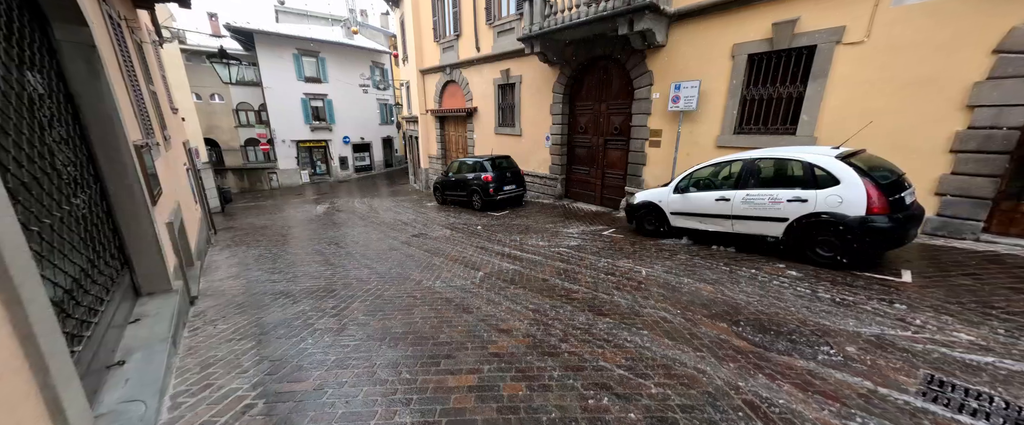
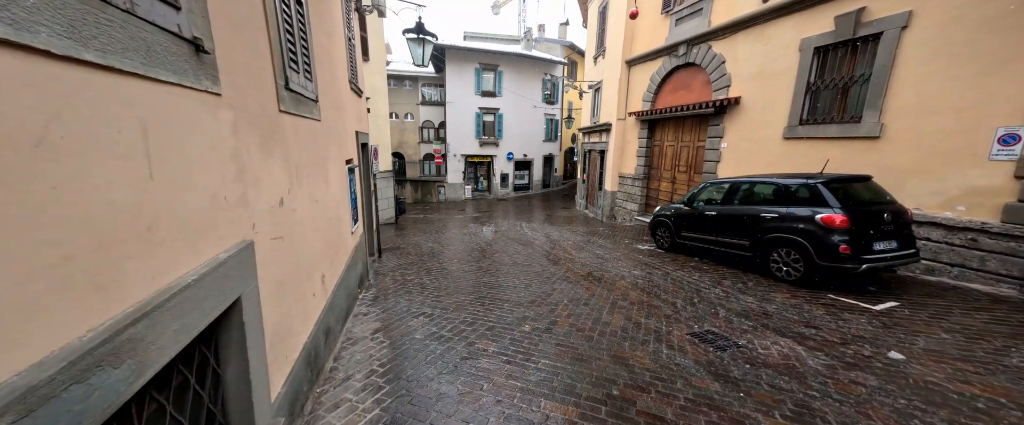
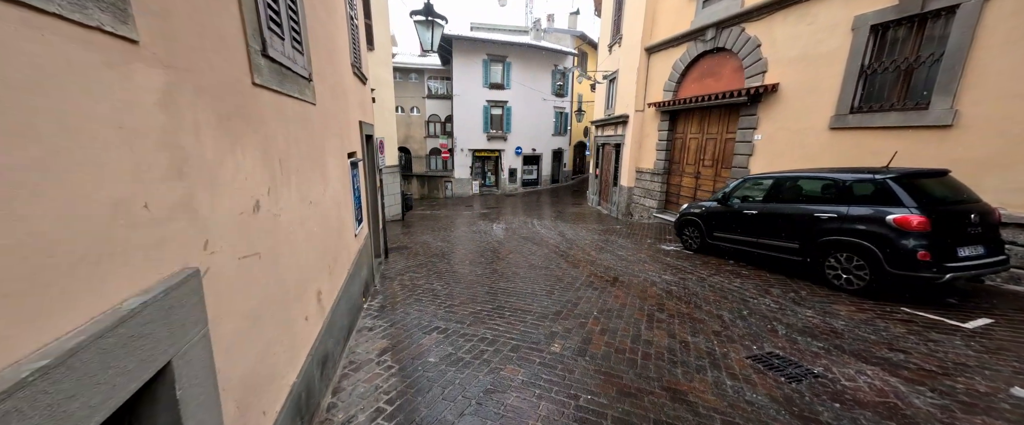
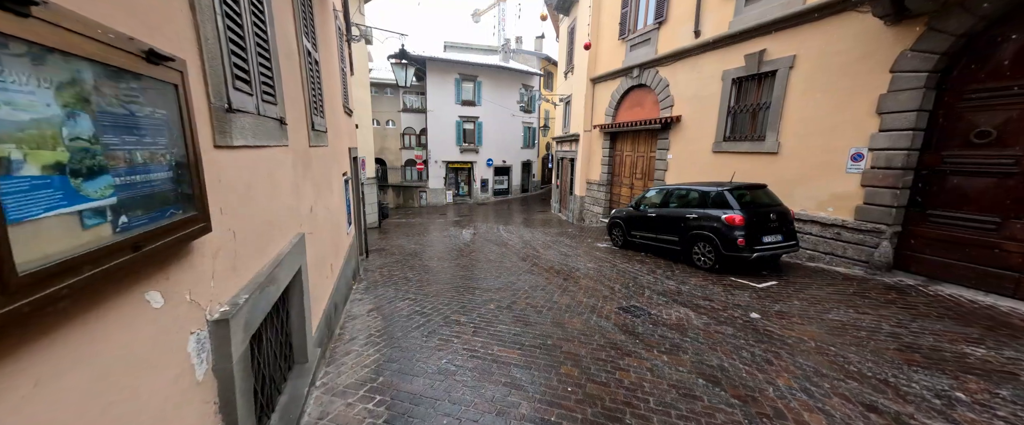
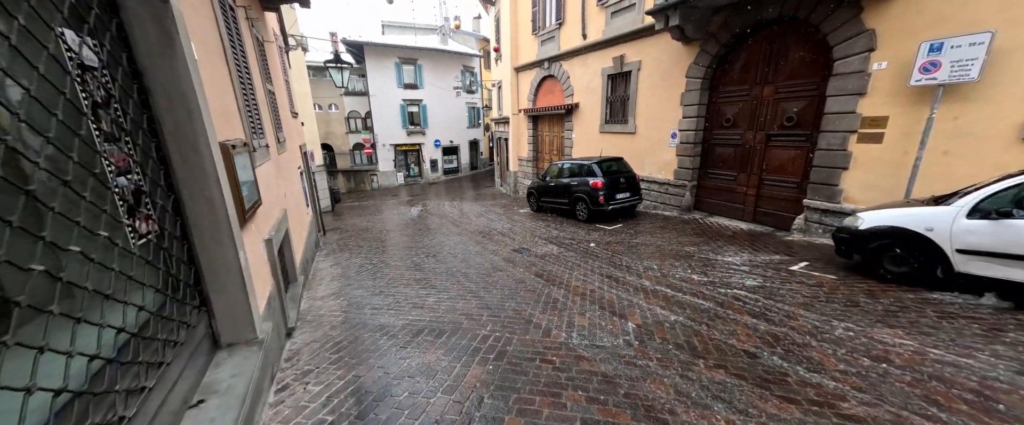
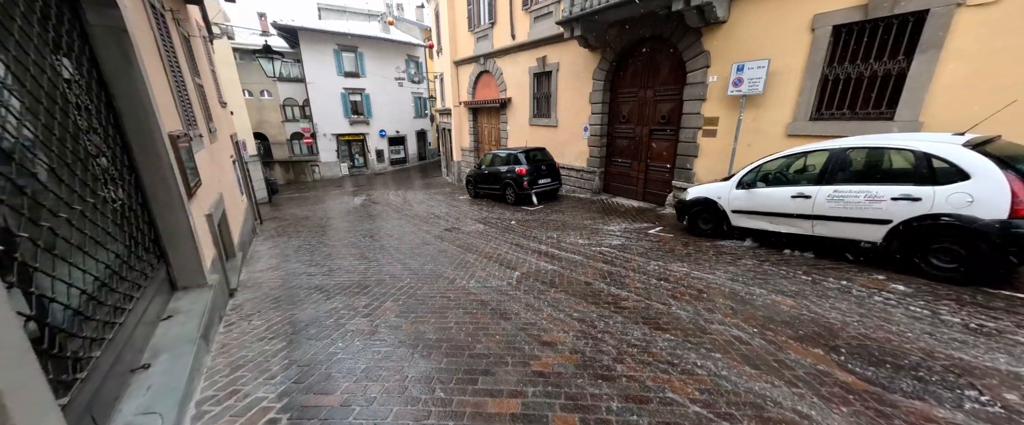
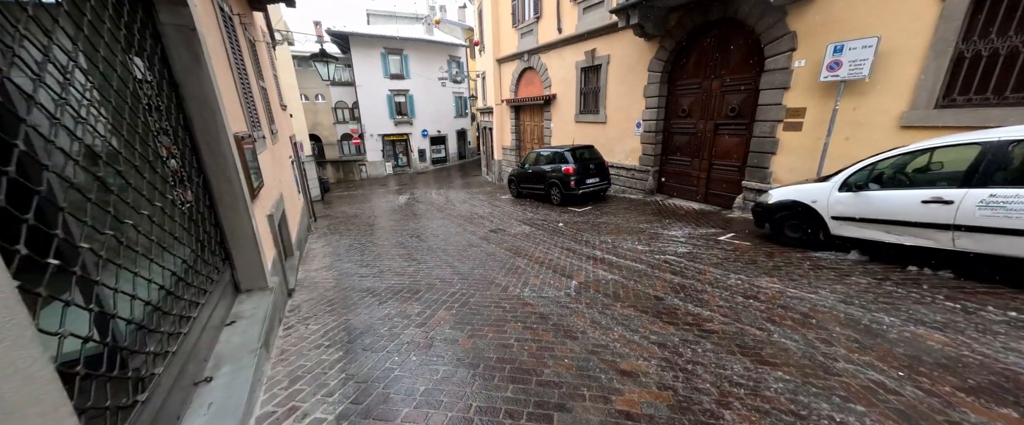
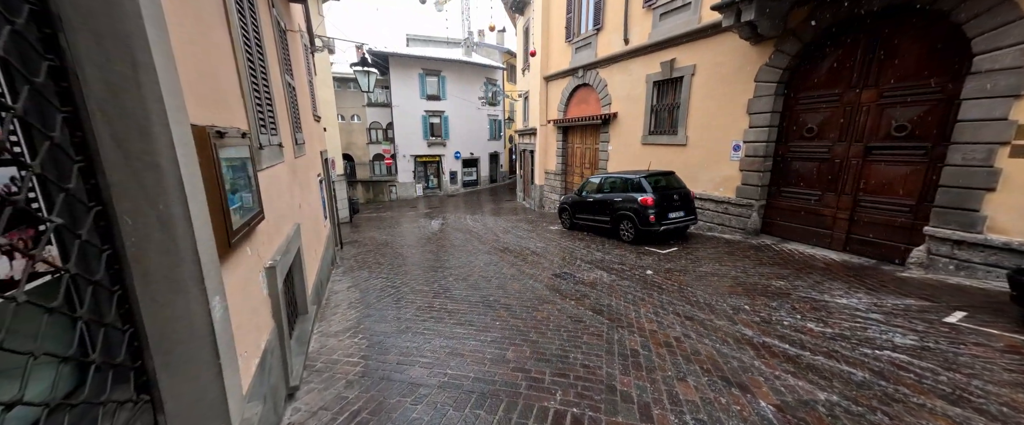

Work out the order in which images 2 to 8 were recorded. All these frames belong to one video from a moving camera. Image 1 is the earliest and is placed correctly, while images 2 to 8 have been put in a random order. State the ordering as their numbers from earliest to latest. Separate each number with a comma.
6, 7, 5, 8, 4, 2, 3
